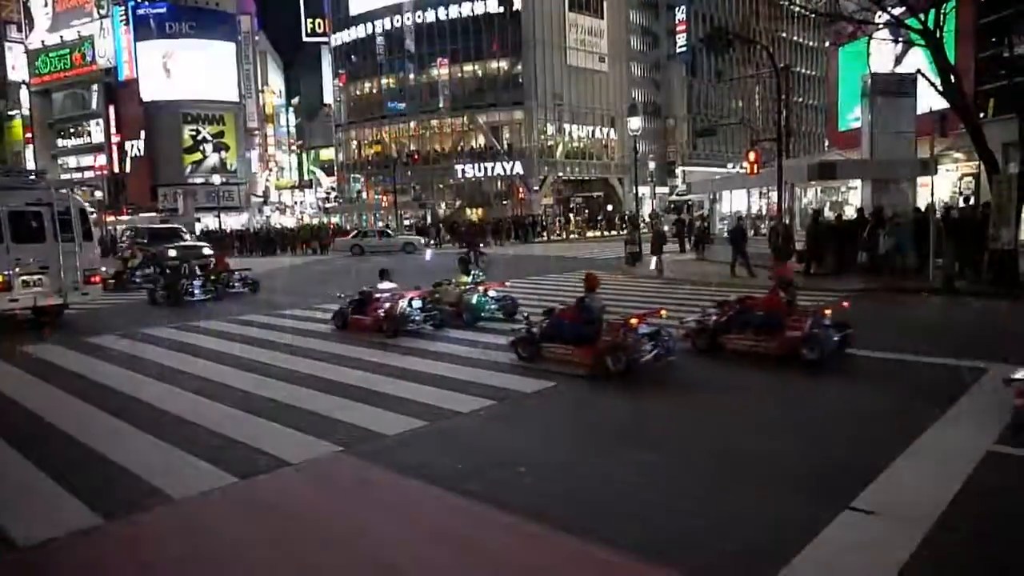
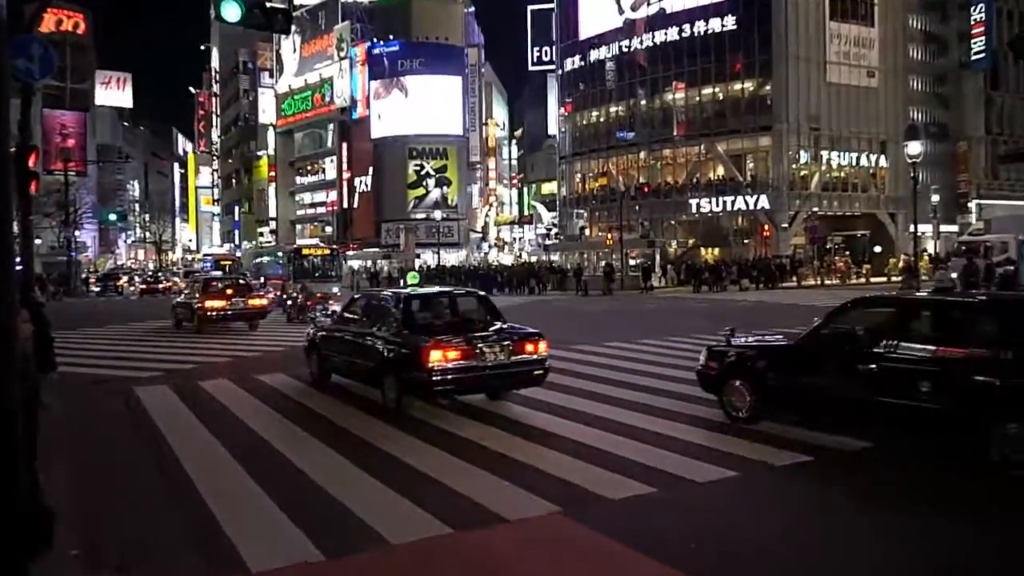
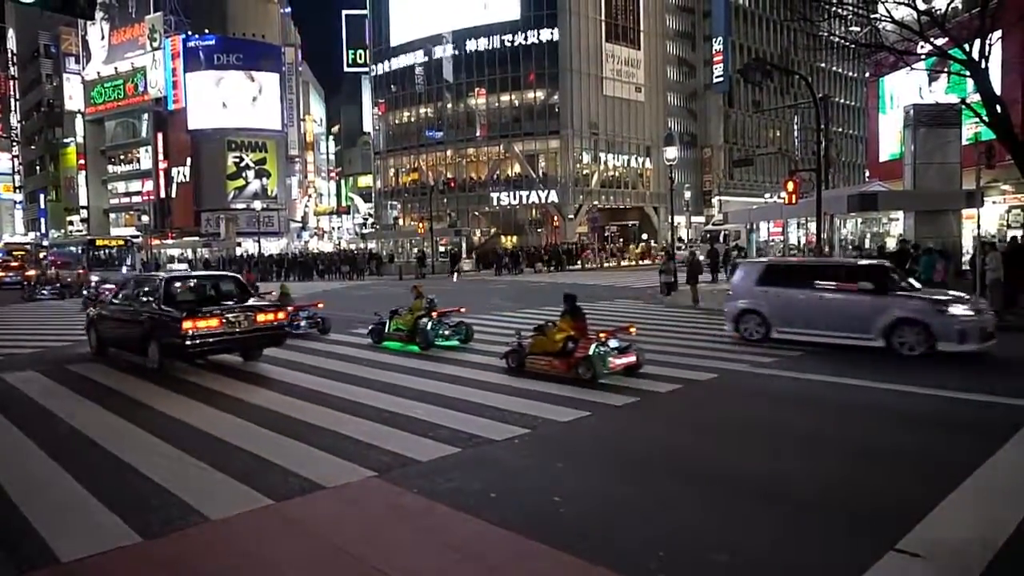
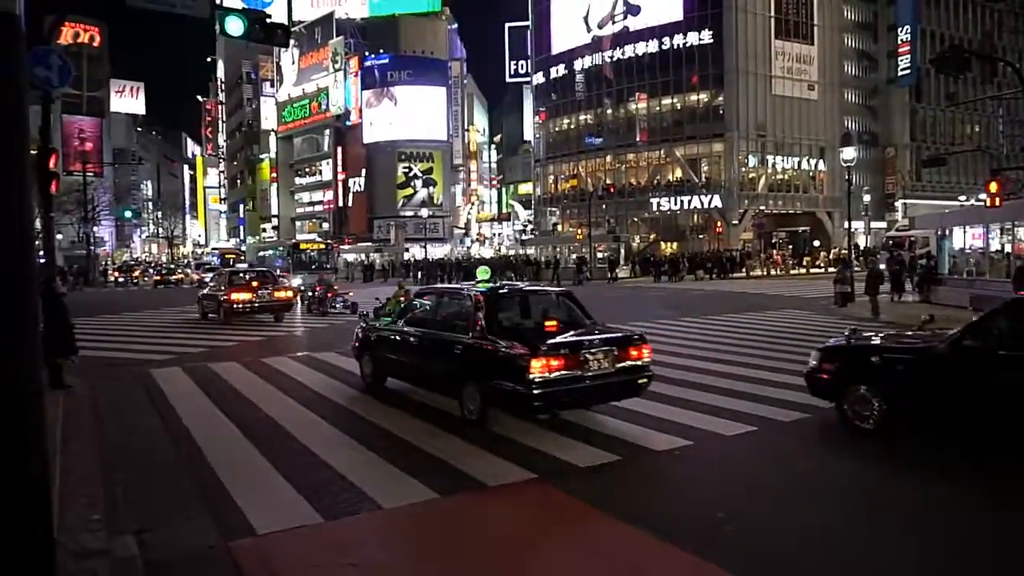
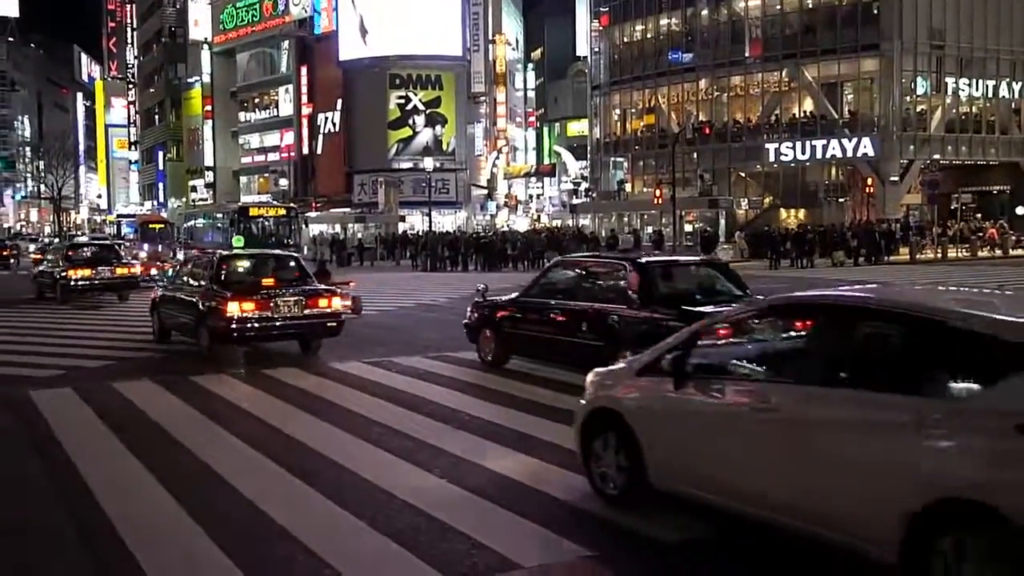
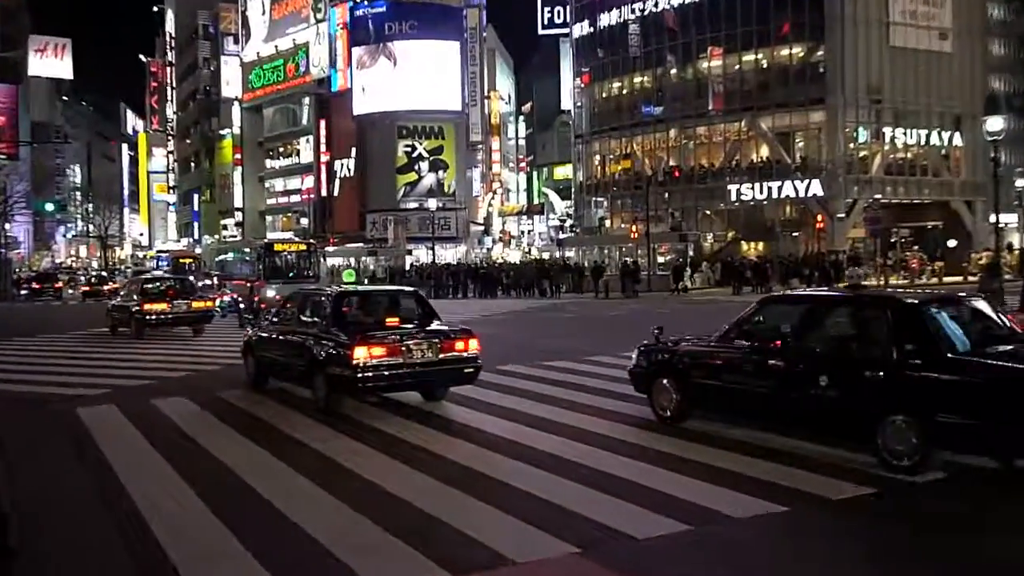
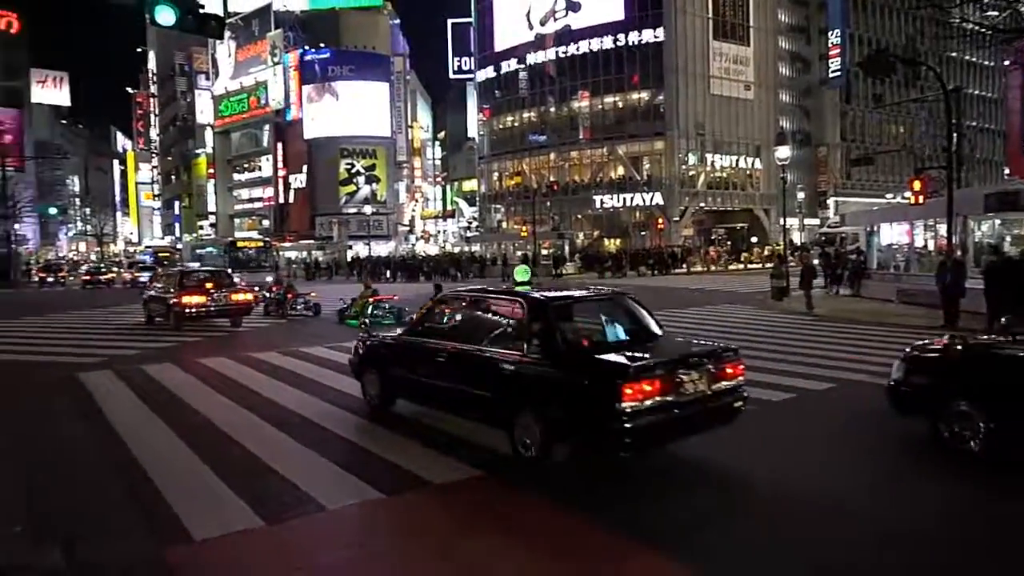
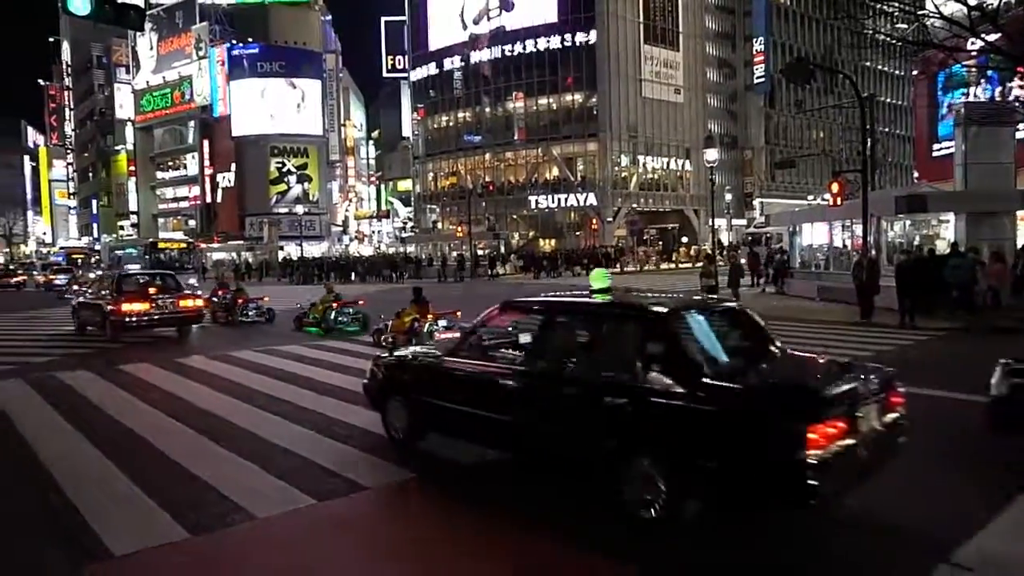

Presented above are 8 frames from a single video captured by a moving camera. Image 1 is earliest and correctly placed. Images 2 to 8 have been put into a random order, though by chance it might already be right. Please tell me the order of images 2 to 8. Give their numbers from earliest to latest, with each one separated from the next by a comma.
3, 8, 7, 4, 2, 6, 5
